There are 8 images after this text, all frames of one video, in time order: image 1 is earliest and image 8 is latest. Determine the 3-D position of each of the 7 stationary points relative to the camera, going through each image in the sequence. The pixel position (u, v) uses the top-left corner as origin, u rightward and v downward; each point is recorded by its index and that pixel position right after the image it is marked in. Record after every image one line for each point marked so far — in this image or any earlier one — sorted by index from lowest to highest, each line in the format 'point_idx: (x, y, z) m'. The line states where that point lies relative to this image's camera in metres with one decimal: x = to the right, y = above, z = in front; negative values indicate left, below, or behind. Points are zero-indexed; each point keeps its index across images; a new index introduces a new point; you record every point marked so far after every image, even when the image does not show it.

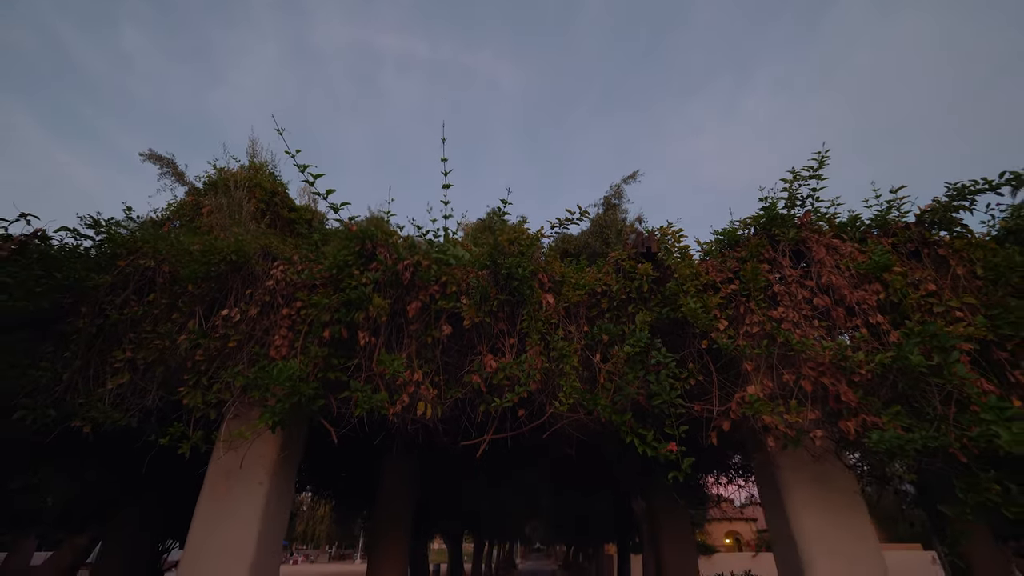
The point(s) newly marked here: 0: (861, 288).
0: (+2.6, 0.0, +3.5) m
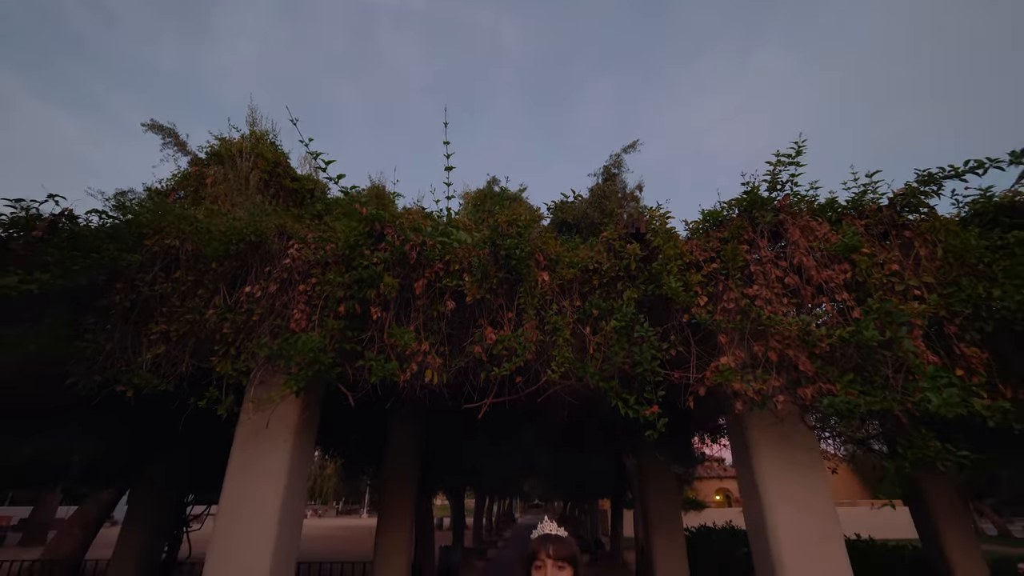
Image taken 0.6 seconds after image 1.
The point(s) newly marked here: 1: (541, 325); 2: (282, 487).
0: (+2.6, +0.2, +3.8) m
1: (+0.2, -0.3, +3.9) m
2: (-1.9, -1.6, +3.9) m
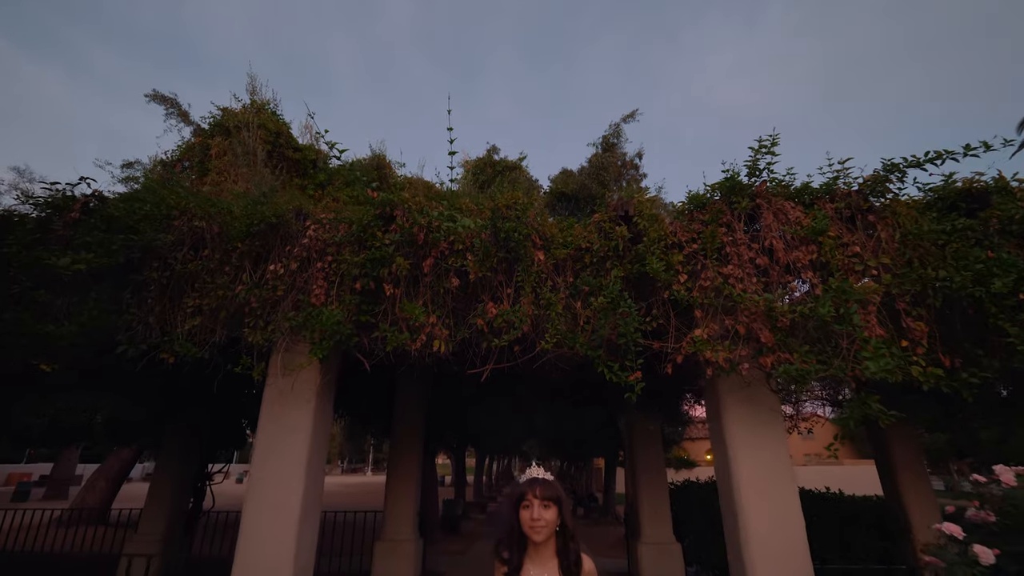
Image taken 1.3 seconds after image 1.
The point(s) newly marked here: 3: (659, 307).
0: (+2.6, +0.4, +4.2) m
1: (+0.2, -0.1, +4.3) m
2: (-1.9, -1.4, +4.4) m
3: (+1.4, -0.2, +4.3) m
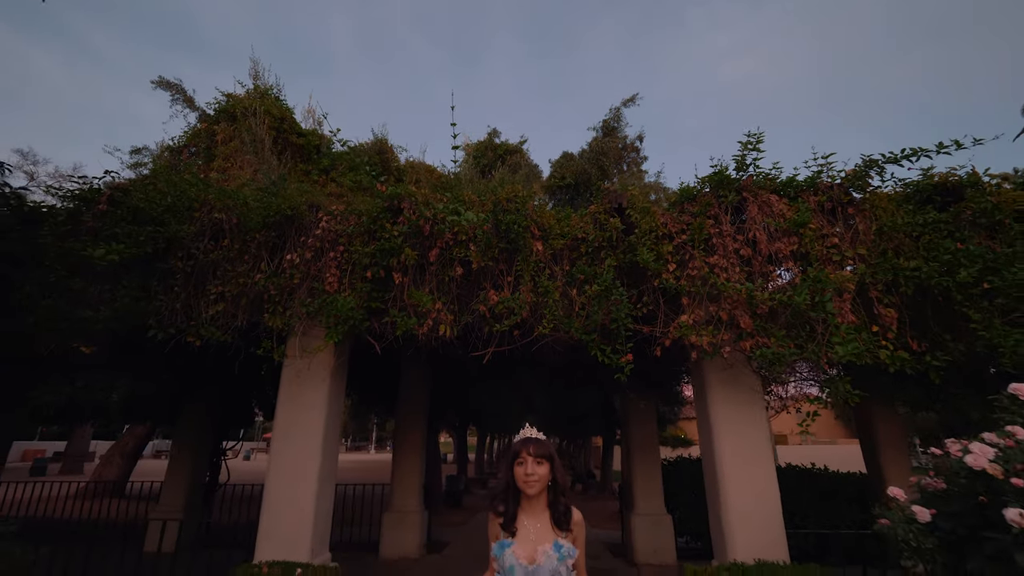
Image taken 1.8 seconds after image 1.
0: (+2.6, +0.5, +4.5) m
1: (+0.2, 0.0, +4.6) m
2: (-1.9, -1.3, +4.8) m
3: (+1.4, -0.1, +4.6) m
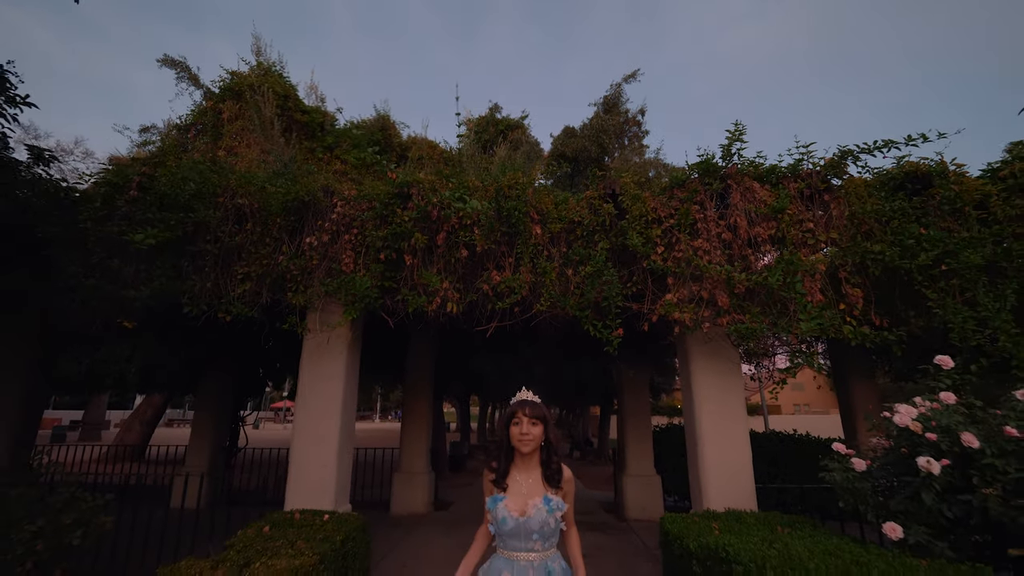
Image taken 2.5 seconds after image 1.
0: (+2.6, +0.7, +4.9) m
1: (+0.2, +0.2, +5.0) m
2: (-1.9, -1.1, +5.3) m
3: (+1.4, +0.1, +5.0) m
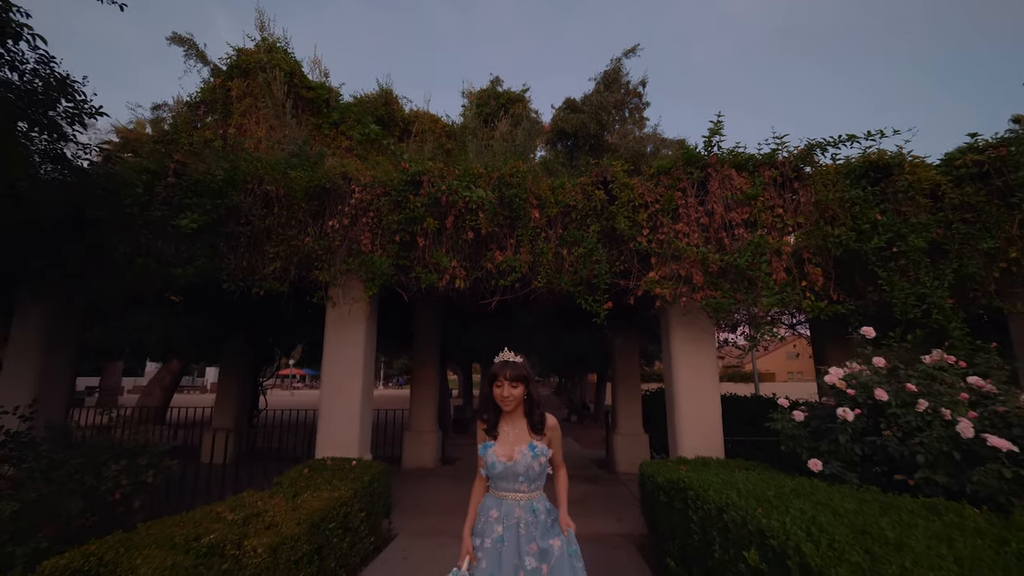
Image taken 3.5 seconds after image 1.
0: (+2.6, +0.9, +5.4) m
1: (+0.3, +0.5, +5.6) m
2: (-1.9, -0.8, +6.0) m
3: (+1.4, +0.4, +5.6) m
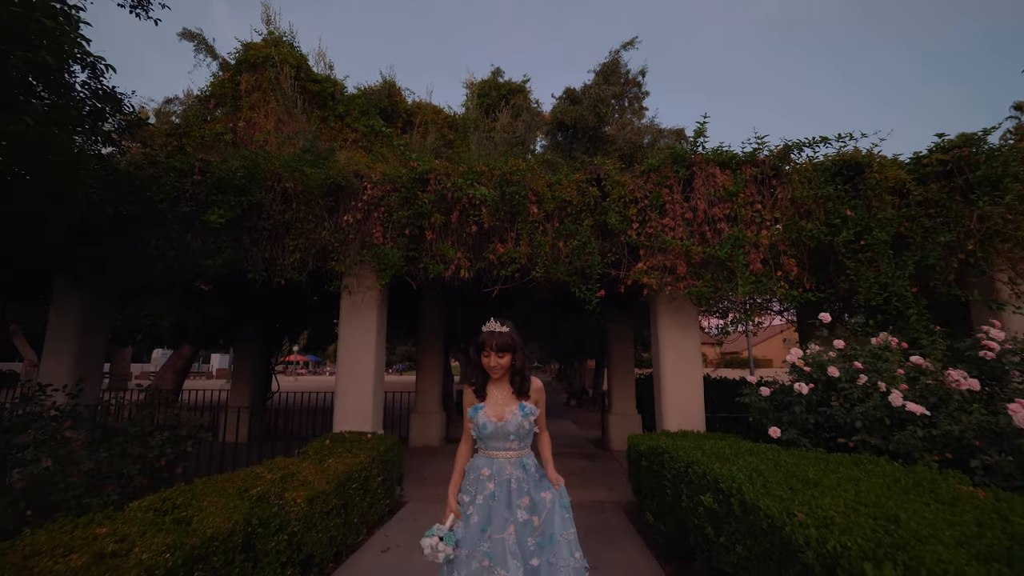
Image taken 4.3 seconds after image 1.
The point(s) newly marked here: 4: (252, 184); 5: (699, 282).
0: (+2.6, +1.0, +5.9) m
1: (+0.3, +0.6, +6.1) m
2: (-1.9, -0.7, +6.5) m
3: (+1.4, +0.5, +6.1) m
4: (-3.4, +1.4, +6.1) m
5: (+2.4, +0.1, +5.8) m
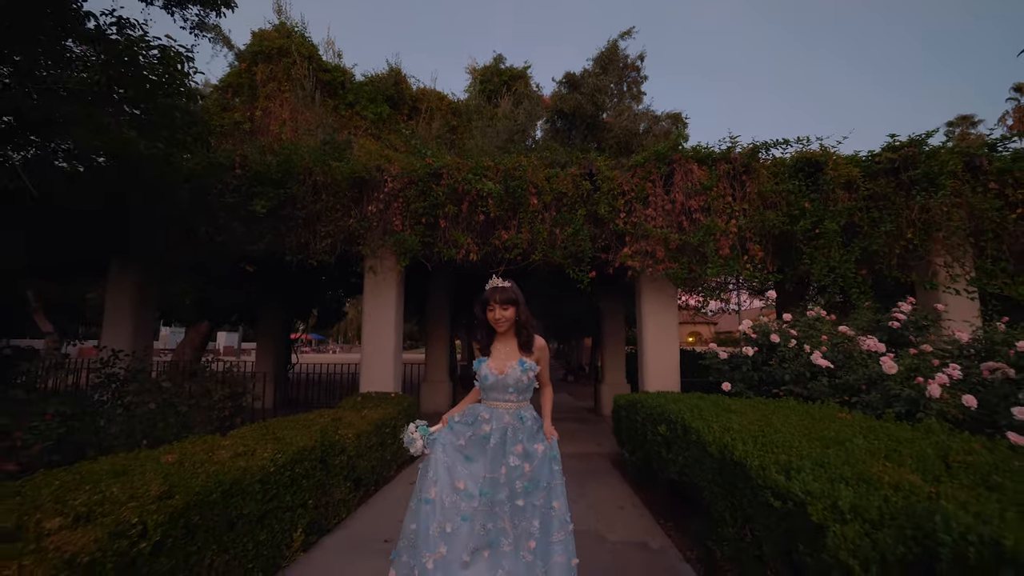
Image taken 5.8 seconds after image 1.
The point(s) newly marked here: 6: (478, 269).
0: (+2.7, +1.3, +6.8) m
1: (+0.3, +0.9, +7.0) m
2: (-1.9, -0.4, +7.4) m
3: (+1.4, +0.8, +7.0) m
4: (-3.3, +1.6, +6.9) m
5: (+2.4, +0.4, +6.7) m
6: (-0.6, +0.4, +8.3) m
